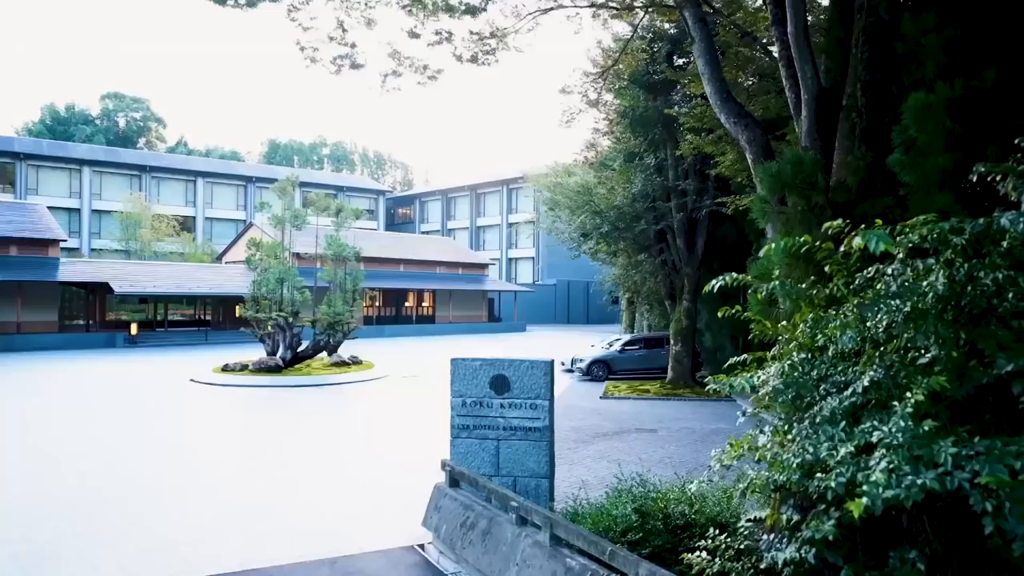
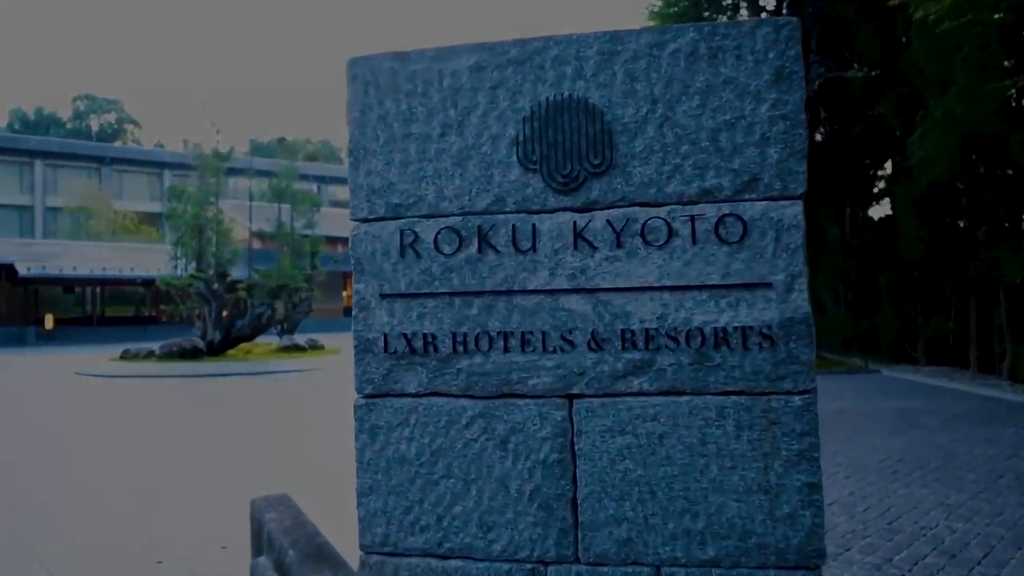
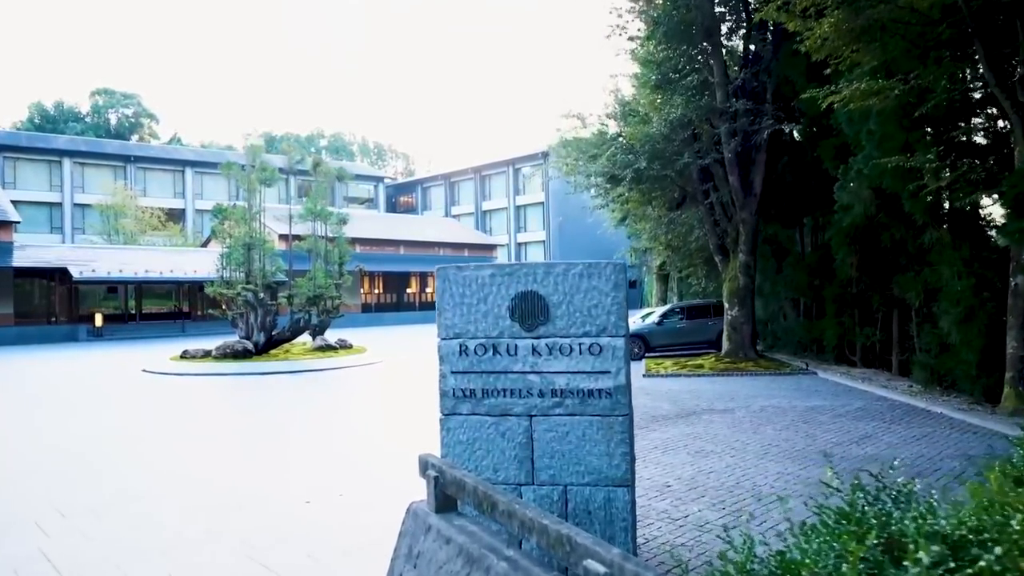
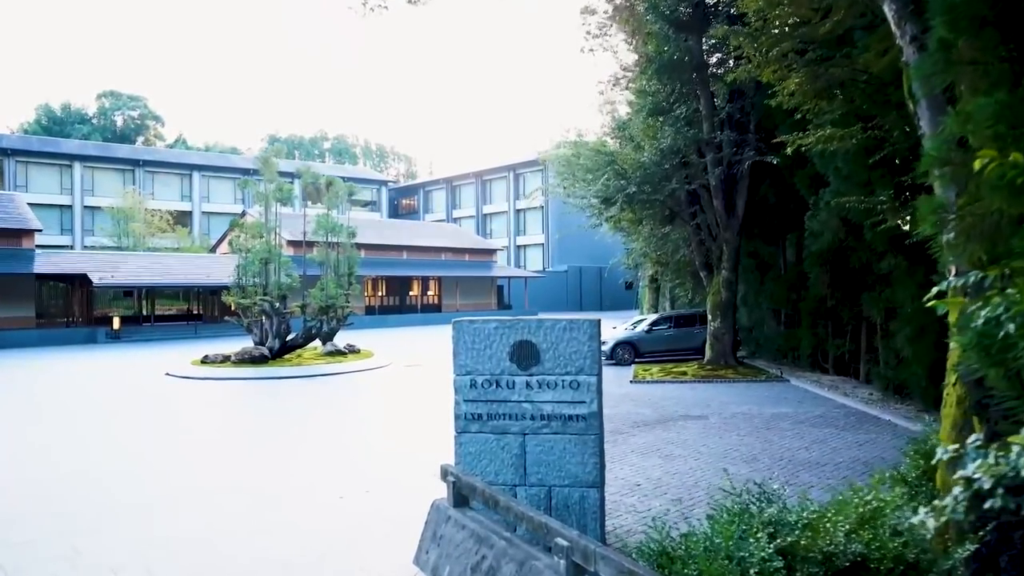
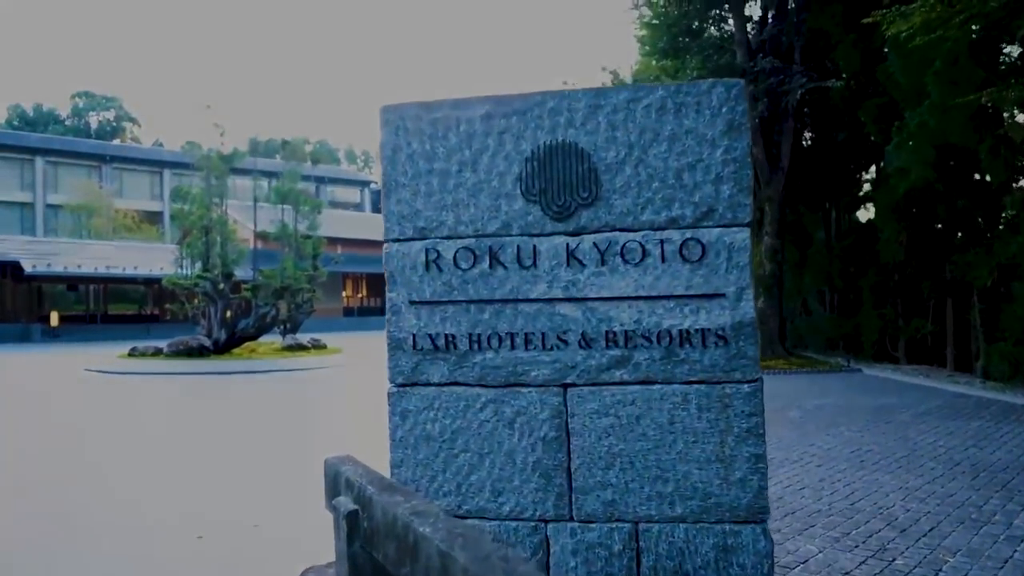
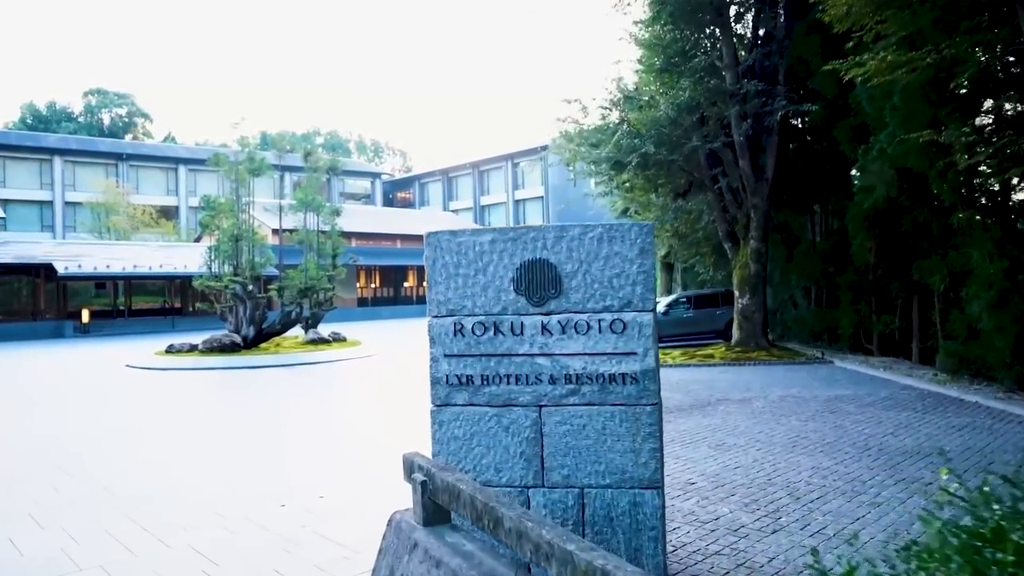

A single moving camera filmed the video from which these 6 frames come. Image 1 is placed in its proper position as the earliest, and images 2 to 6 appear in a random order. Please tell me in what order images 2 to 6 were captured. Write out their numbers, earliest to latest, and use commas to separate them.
4, 3, 6, 5, 2
